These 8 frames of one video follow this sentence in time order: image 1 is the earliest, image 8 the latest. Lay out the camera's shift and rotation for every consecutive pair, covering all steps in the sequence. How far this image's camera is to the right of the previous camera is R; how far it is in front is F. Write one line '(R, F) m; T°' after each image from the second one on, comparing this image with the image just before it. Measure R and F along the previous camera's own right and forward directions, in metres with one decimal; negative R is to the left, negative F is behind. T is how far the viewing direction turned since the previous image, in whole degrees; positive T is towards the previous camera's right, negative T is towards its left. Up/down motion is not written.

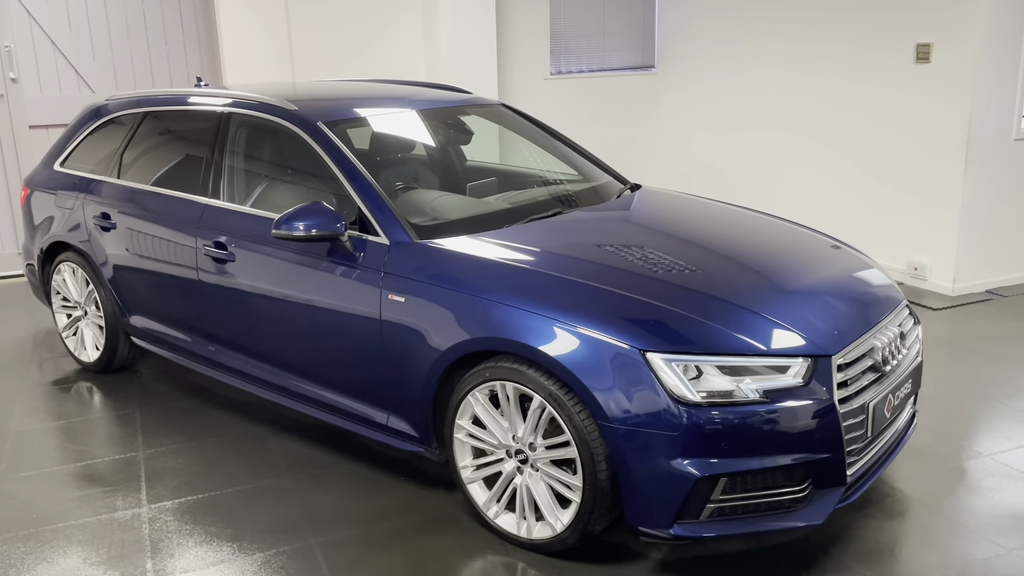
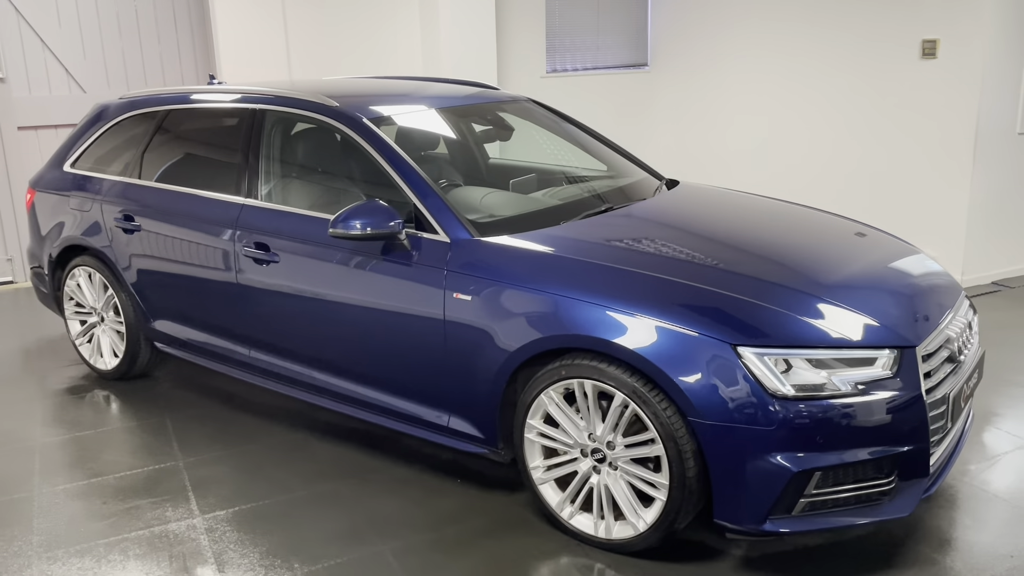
(-0.3, +0.1) m; +2°
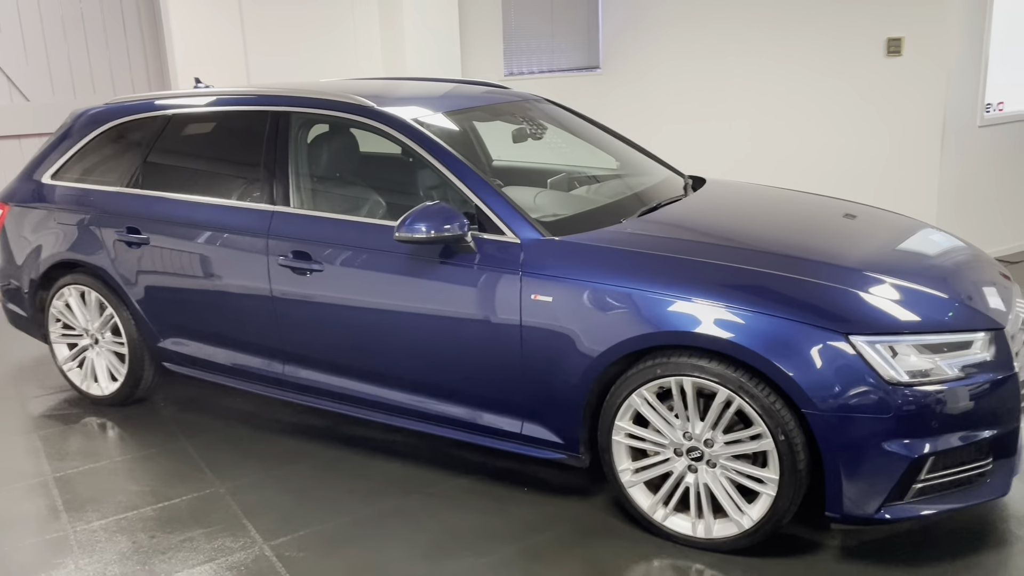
(-0.5, +0.1) m; +6°
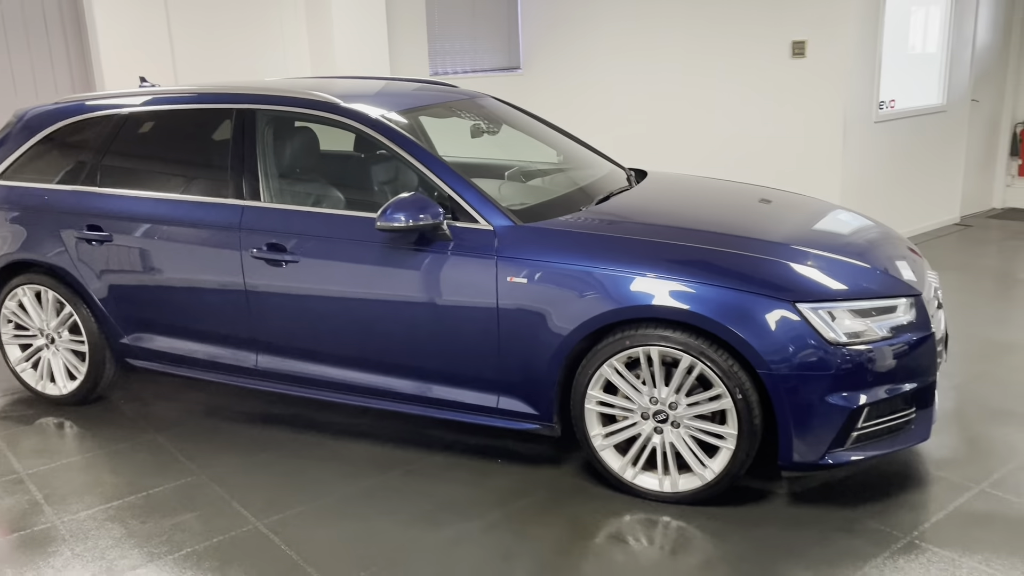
(-0.2, -0.2) m; +6°
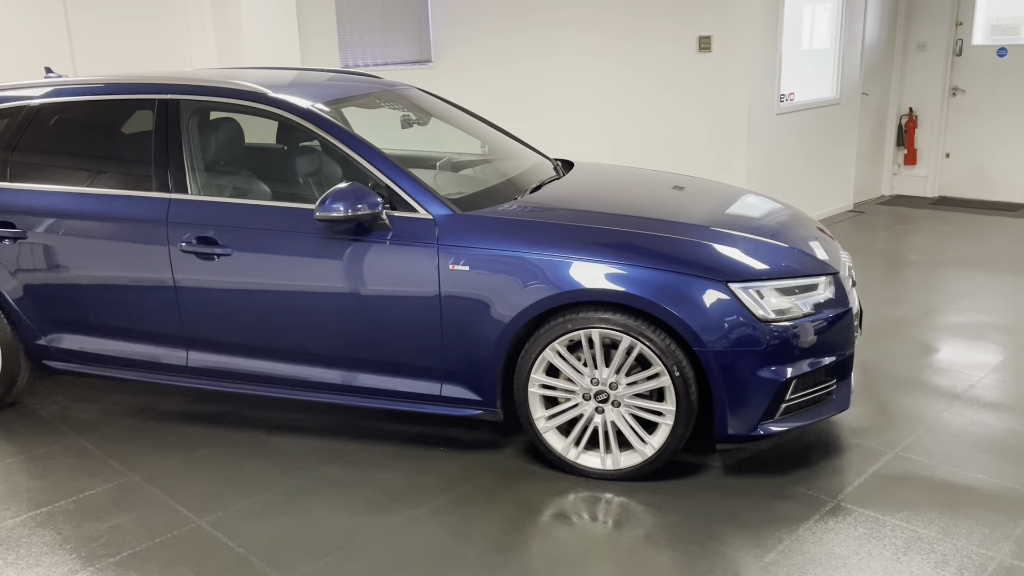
(-0.1, 0.0) m; +6°
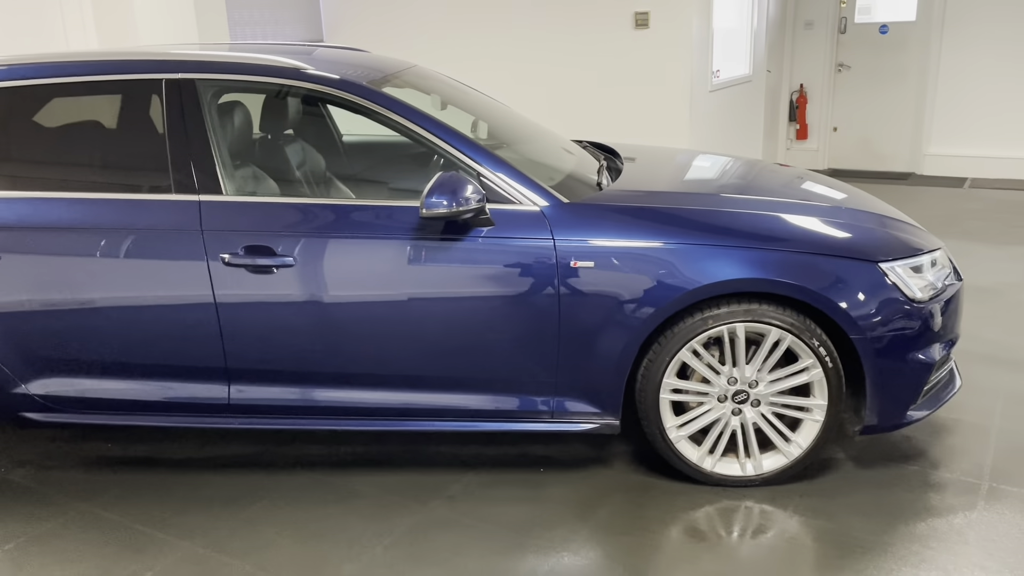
(-0.9, +0.5) m; +12°
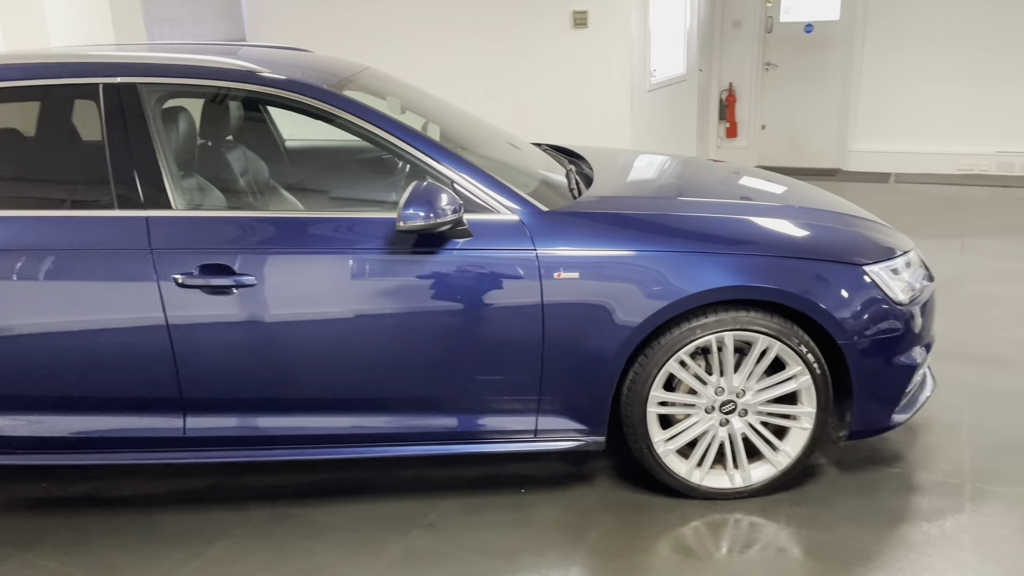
(-0.2, +0.1) m; +5°
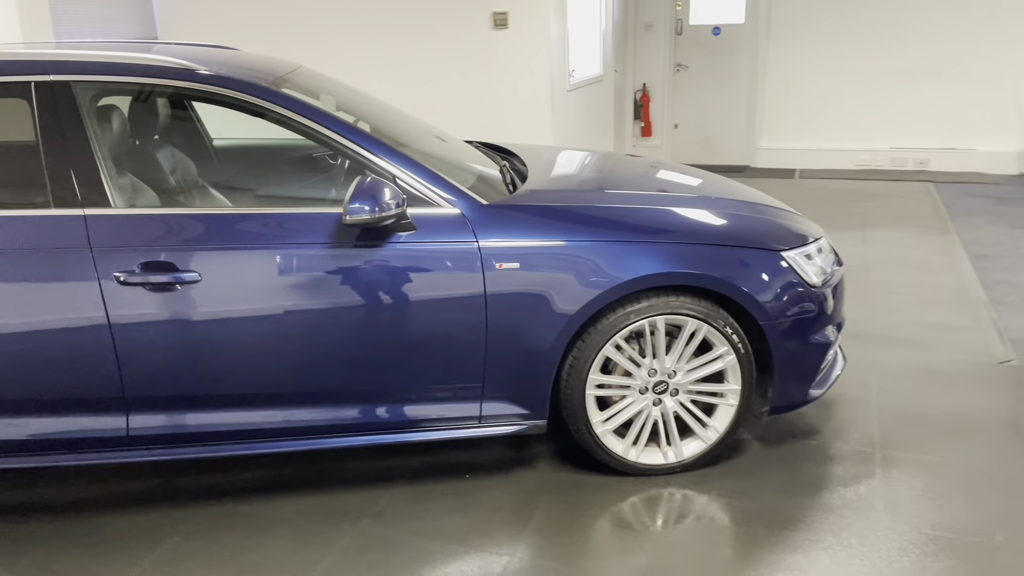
(-0.1, -0.1) m; +6°
